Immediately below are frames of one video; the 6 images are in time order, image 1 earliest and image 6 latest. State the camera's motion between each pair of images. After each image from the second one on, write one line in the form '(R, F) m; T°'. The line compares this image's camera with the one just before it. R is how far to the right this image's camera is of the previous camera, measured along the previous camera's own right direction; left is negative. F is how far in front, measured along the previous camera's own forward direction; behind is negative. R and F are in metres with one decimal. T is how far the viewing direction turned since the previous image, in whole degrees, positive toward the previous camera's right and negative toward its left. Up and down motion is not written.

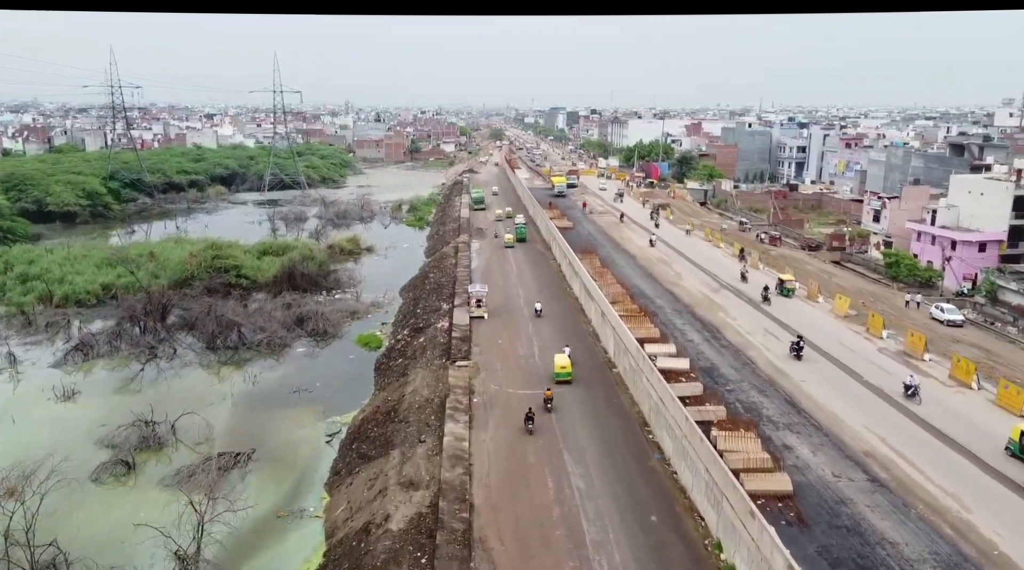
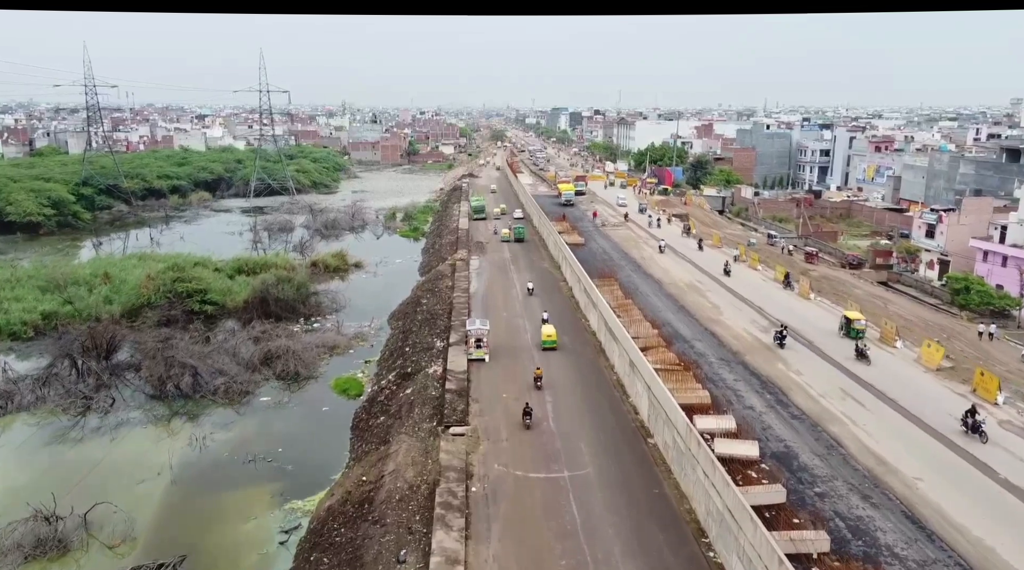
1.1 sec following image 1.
(-0.2, +3.6) m; 0°
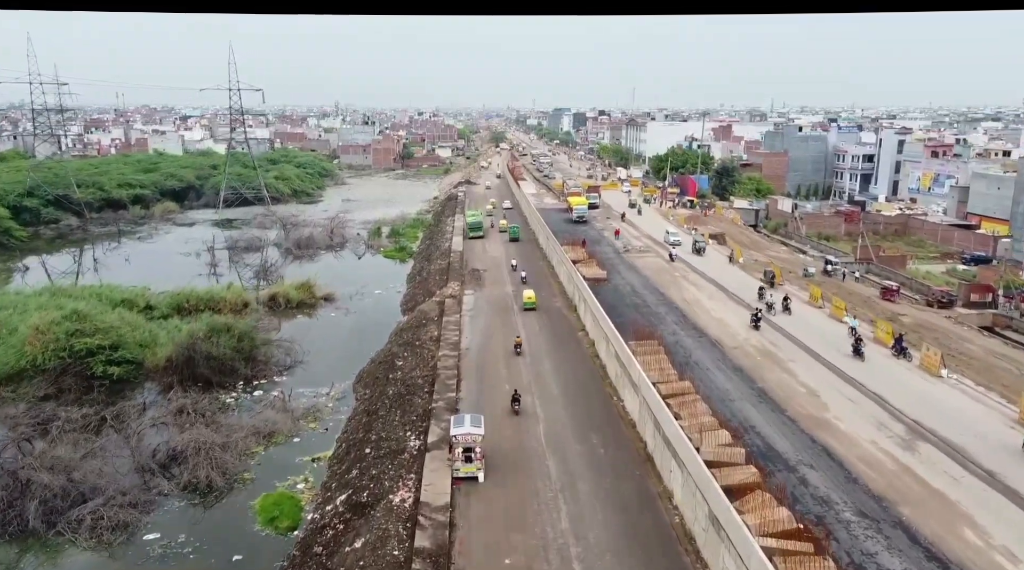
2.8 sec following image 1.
(-0.1, +6.0) m; 0°
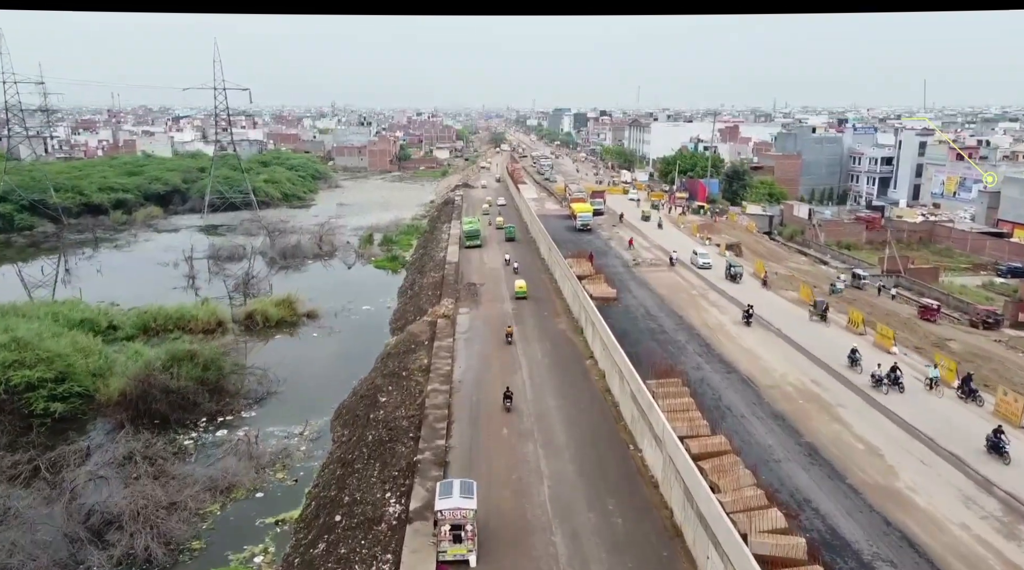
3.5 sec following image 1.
(0.0, +2.3) m; 0°
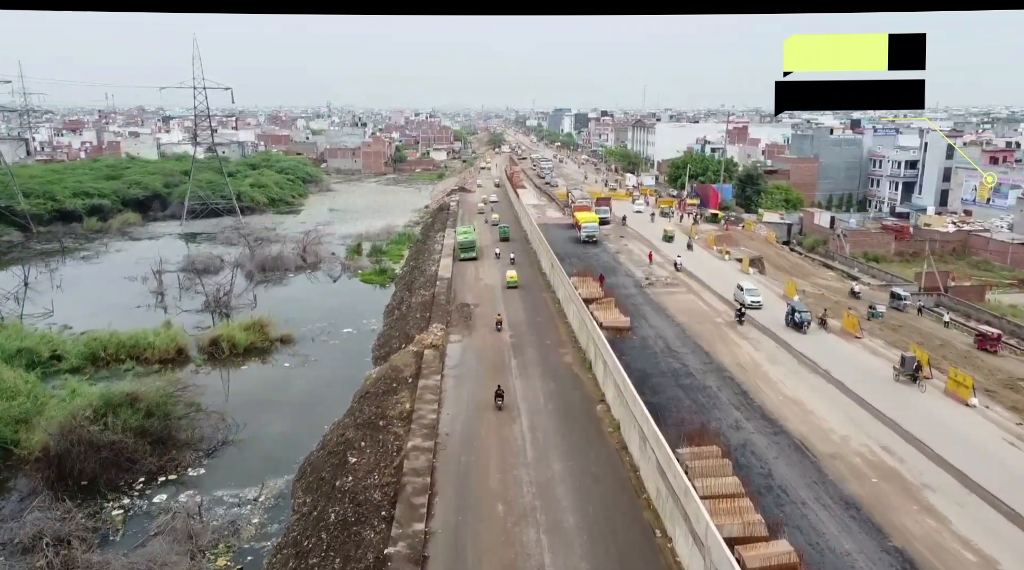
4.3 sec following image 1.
(+0.1, +2.7) m; 0°
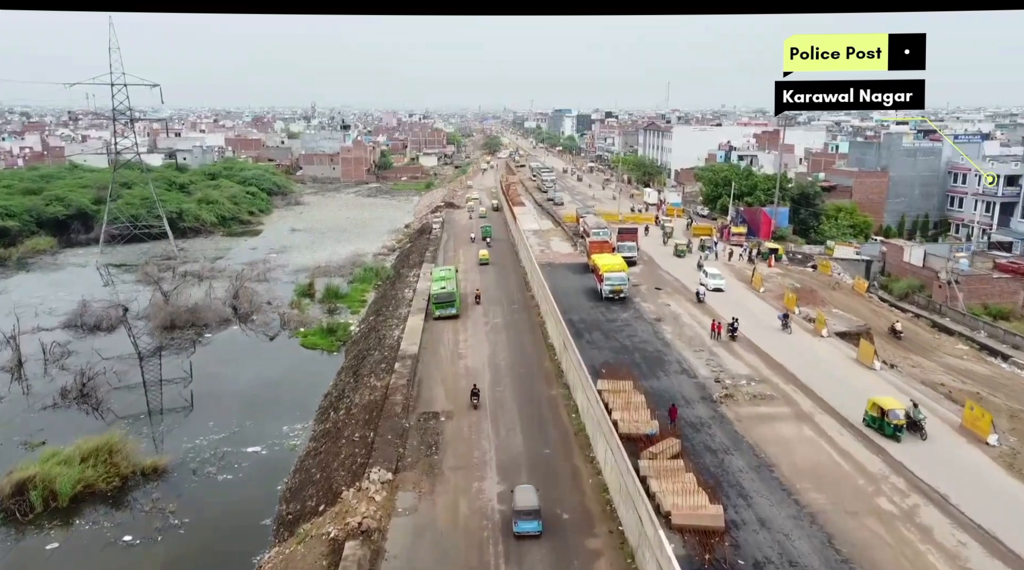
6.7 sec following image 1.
(+0.1, +8.3) m; 0°
